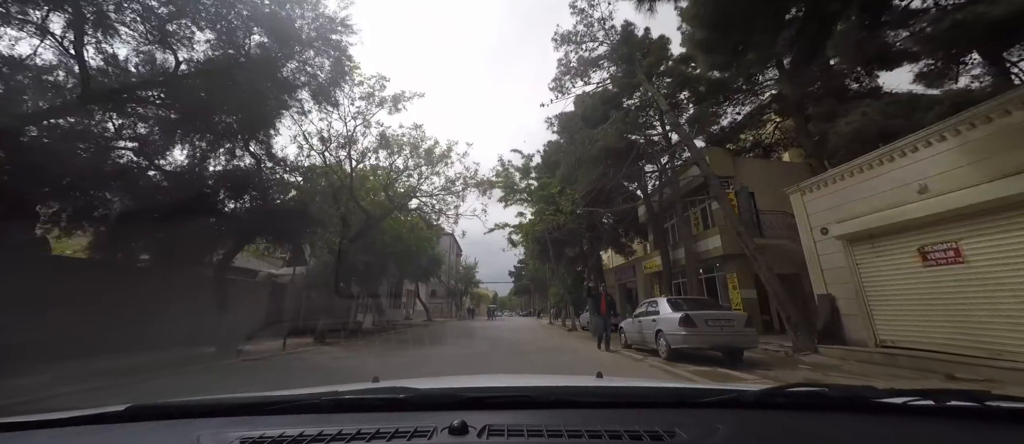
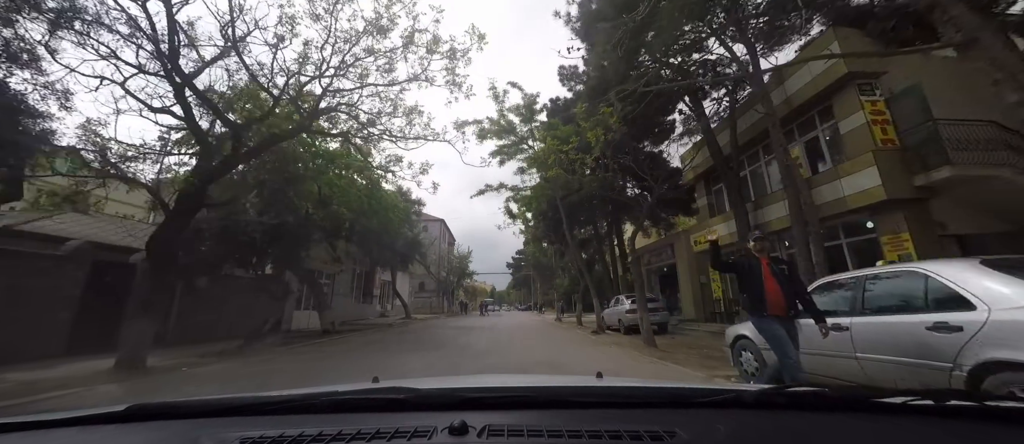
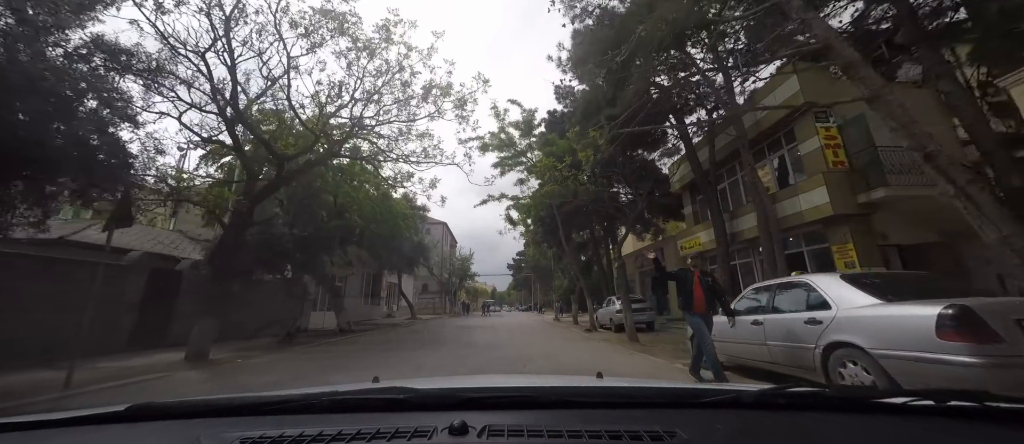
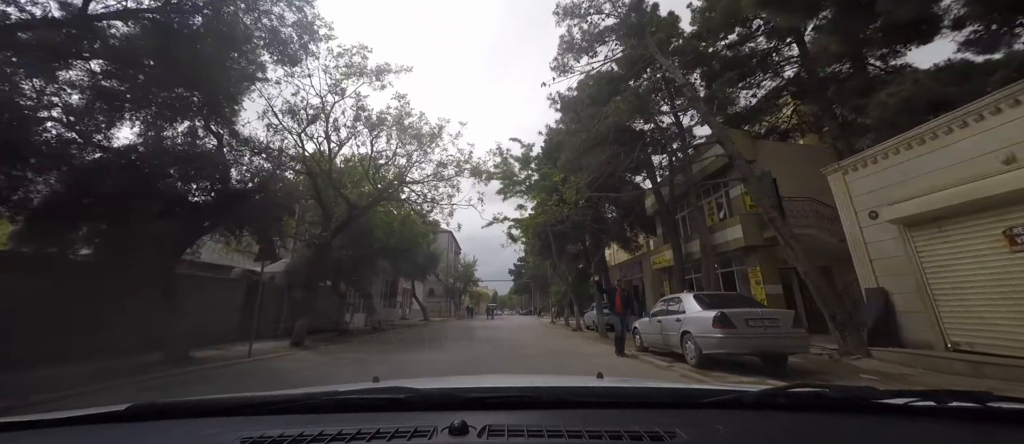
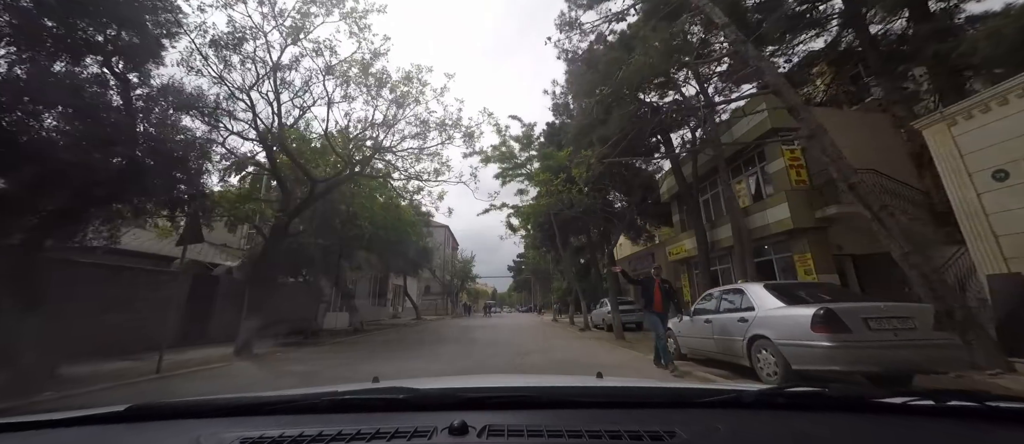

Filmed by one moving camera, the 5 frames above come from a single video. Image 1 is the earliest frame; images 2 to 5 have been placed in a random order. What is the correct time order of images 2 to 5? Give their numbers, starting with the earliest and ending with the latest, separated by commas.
4, 5, 3, 2
